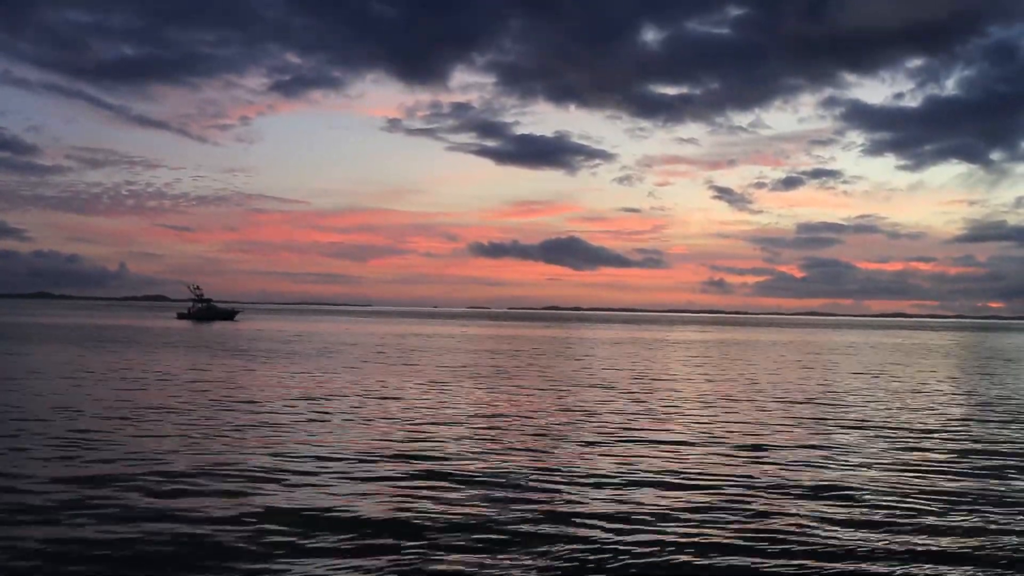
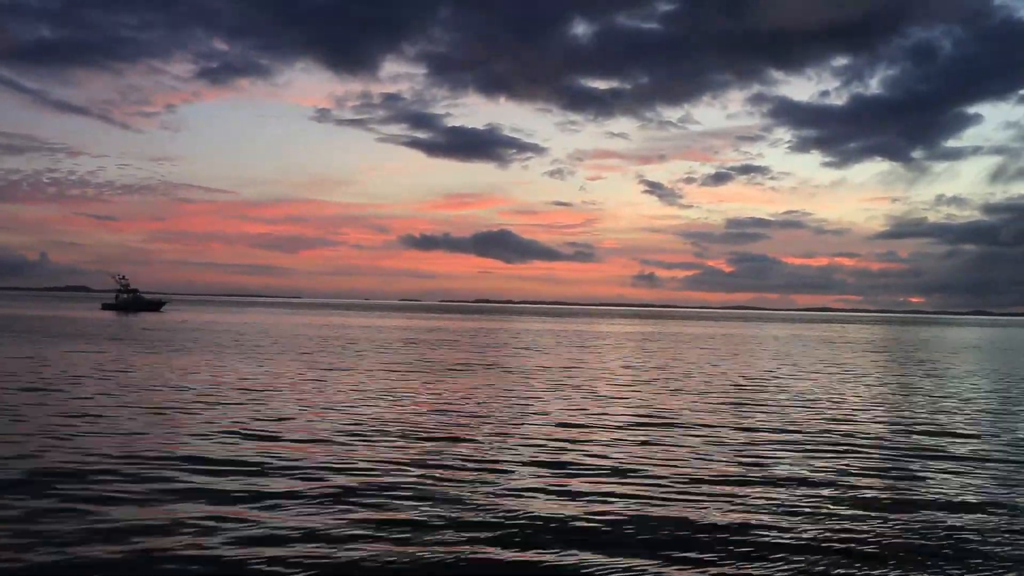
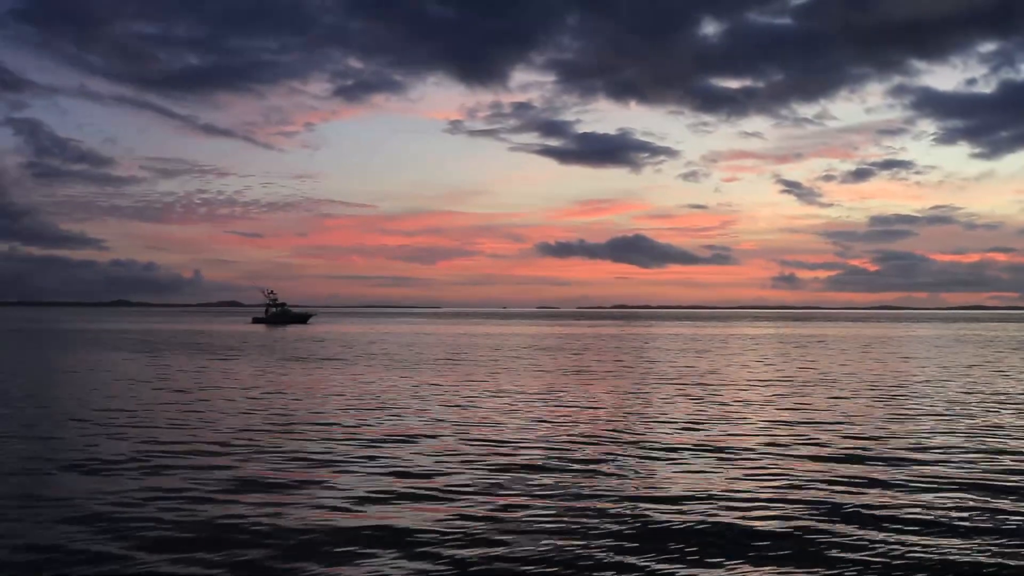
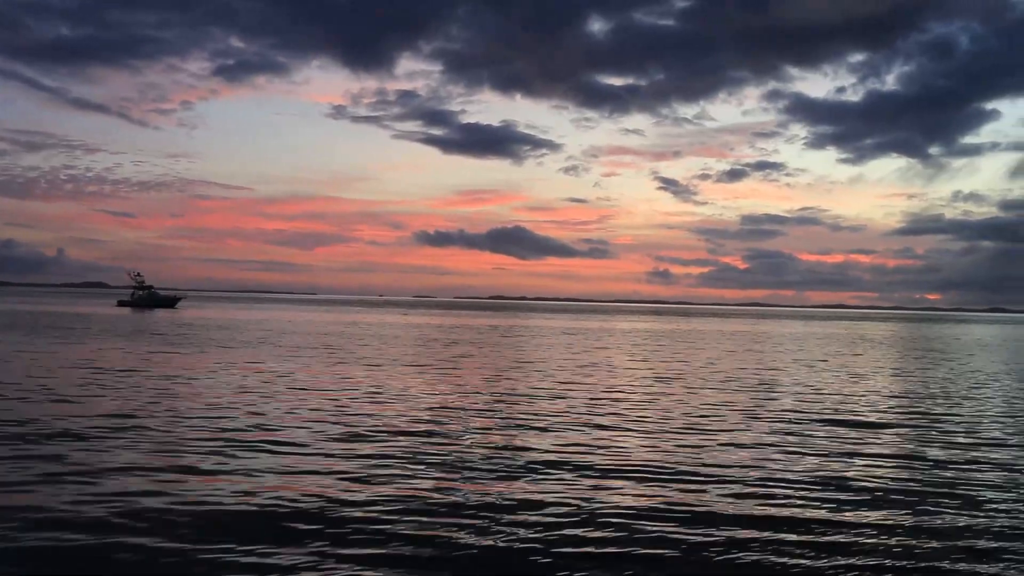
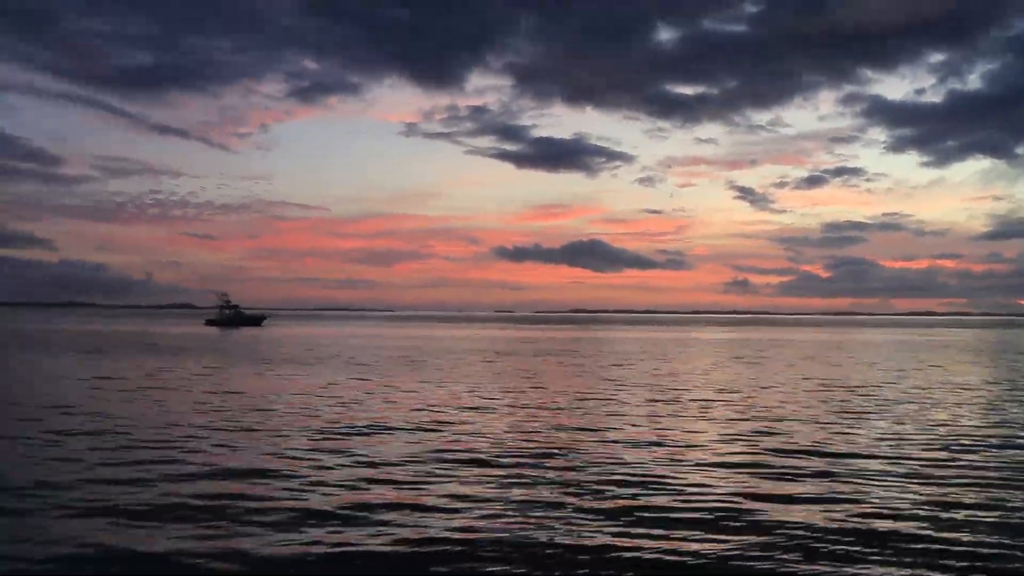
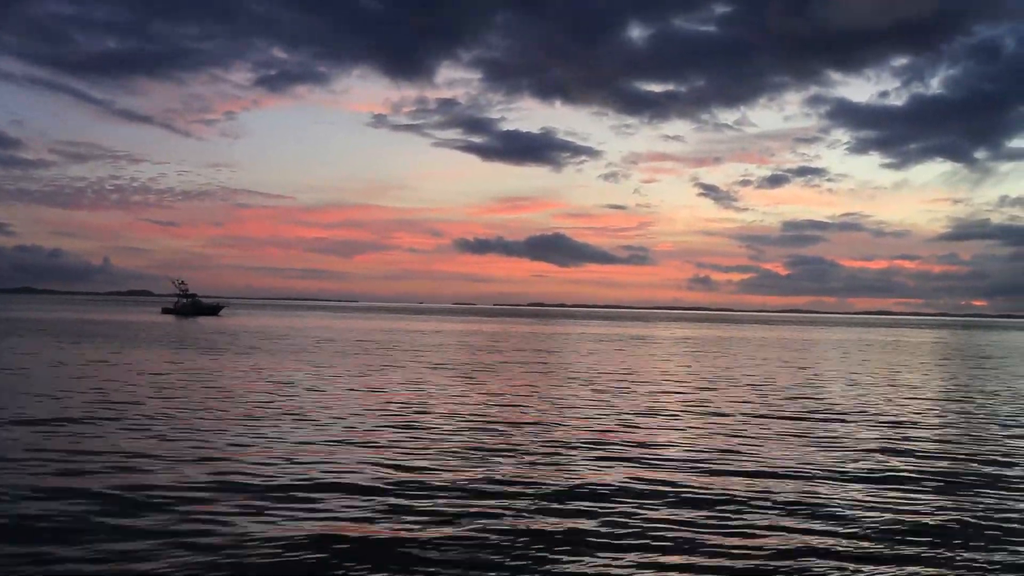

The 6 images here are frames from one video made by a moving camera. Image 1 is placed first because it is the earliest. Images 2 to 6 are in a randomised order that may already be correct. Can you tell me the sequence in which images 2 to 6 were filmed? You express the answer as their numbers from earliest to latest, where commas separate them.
6, 4, 2, 5, 3
